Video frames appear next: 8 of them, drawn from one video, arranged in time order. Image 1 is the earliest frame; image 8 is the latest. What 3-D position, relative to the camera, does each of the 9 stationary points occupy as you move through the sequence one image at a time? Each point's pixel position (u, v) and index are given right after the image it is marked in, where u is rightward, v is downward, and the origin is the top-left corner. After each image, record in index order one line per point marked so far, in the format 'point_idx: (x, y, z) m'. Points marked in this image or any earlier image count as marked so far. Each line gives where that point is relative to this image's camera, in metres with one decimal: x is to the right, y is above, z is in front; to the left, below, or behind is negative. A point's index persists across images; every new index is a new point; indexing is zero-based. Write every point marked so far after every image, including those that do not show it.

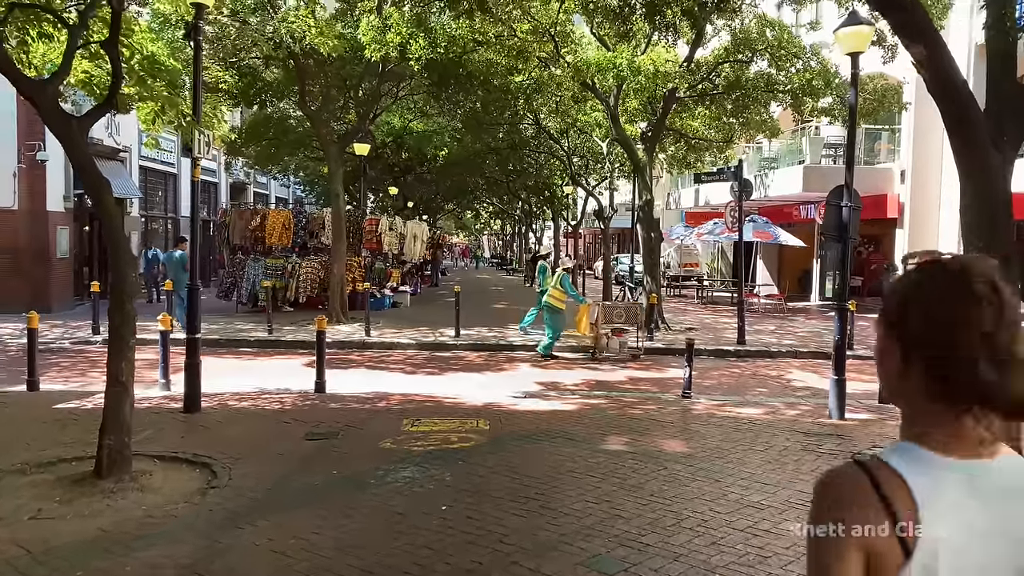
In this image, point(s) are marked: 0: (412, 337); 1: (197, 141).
0: (-1.8, -0.9, +15.0) m
1: (-3.0, +1.4, +8.0) m
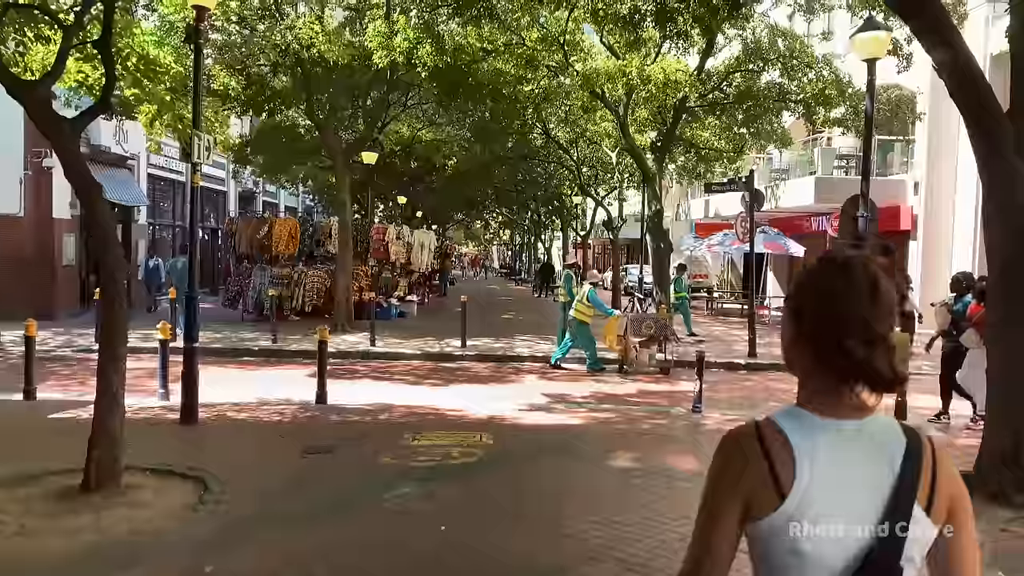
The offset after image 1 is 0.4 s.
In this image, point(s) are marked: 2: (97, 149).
0: (-1.7, -1.0, +14.8) m
1: (-3.0, +1.3, +7.9) m
2: (-9.6, +3.2, +19.5) m
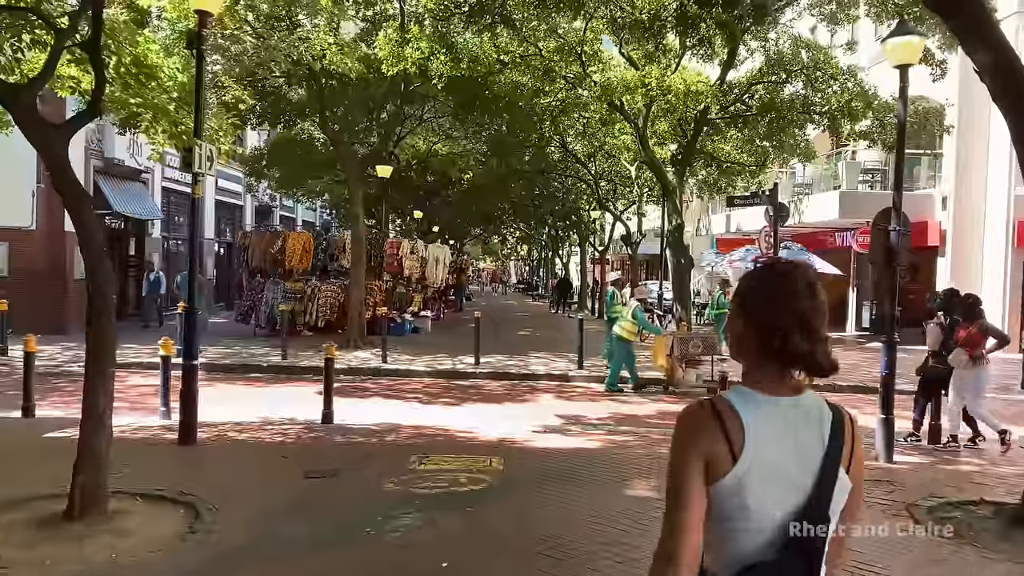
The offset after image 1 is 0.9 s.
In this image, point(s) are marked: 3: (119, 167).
0: (-1.4, -1.3, +14.4) m
1: (-2.8, +1.2, +7.6) m
2: (-9.3, +2.9, +19.4) m
3: (-9.3, +2.8, +19.9) m
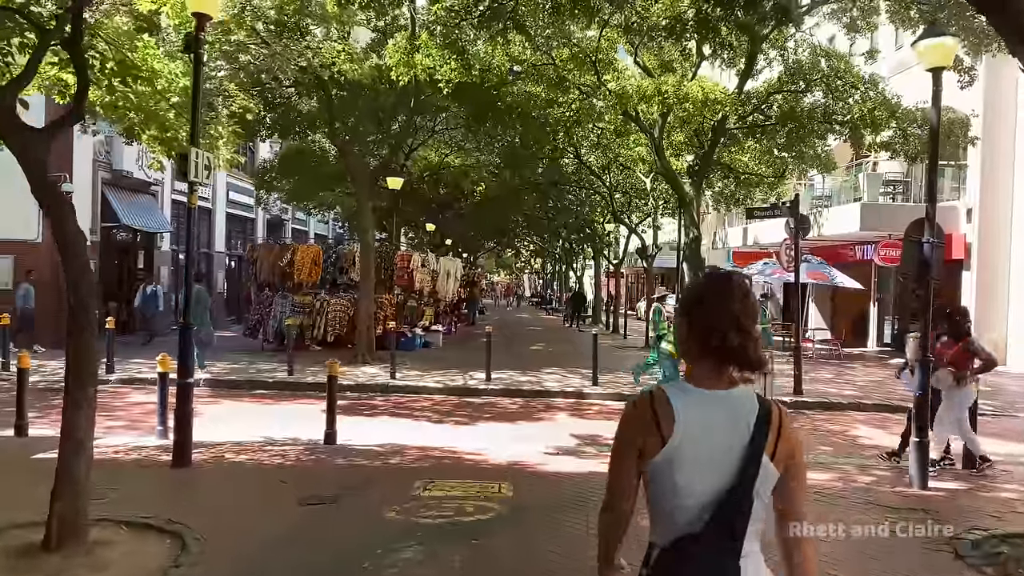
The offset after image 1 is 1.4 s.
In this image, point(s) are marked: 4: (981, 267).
0: (-1.2, -1.5, +14.0) m
1: (-2.7, +1.1, +7.2) m
2: (-9.0, +2.6, +19.2) m
3: (-9.0, +2.5, +19.7) m
4: (+10.6, +0.5, +19.0) m
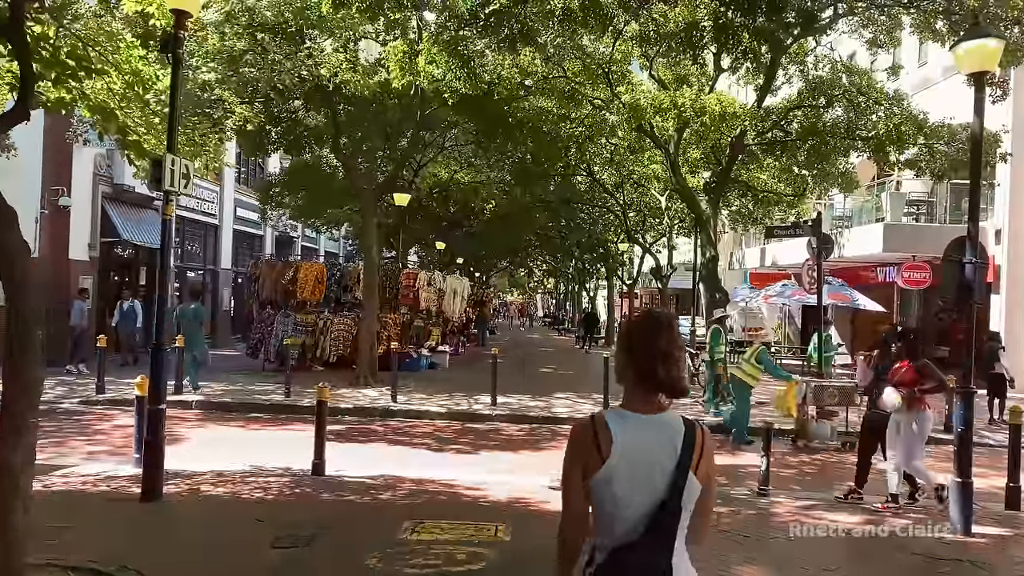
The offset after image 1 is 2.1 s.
0: (-1.1, -1.9, +13.3) m
1: (-2.7, +0.9, +6.7) m
2: (-8.7, +2.2, +18.8) m
3: (-8.7, +2.2, +19.3) m
4: (+10.8, -0.1, +18.2) m
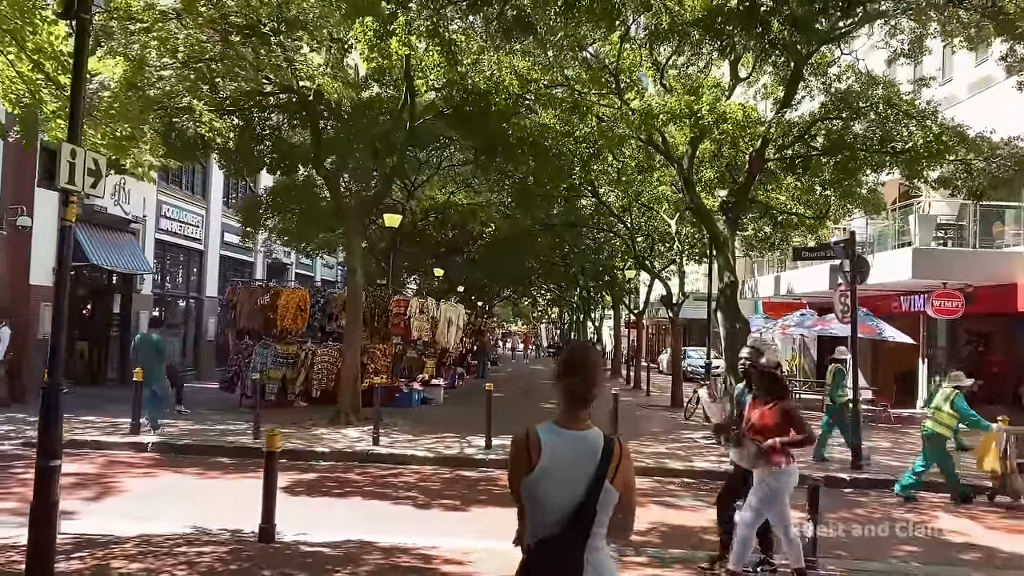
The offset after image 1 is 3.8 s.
0: (-1.1, -2.2, +11.9) m
1: (-2.8, +0.8, +5.3) m
2: (-8.7, +1.6, +17.5) m
3: (-8.7, +1.6, +18.0) m
4: (+10.8, -0.6, +16.7) m
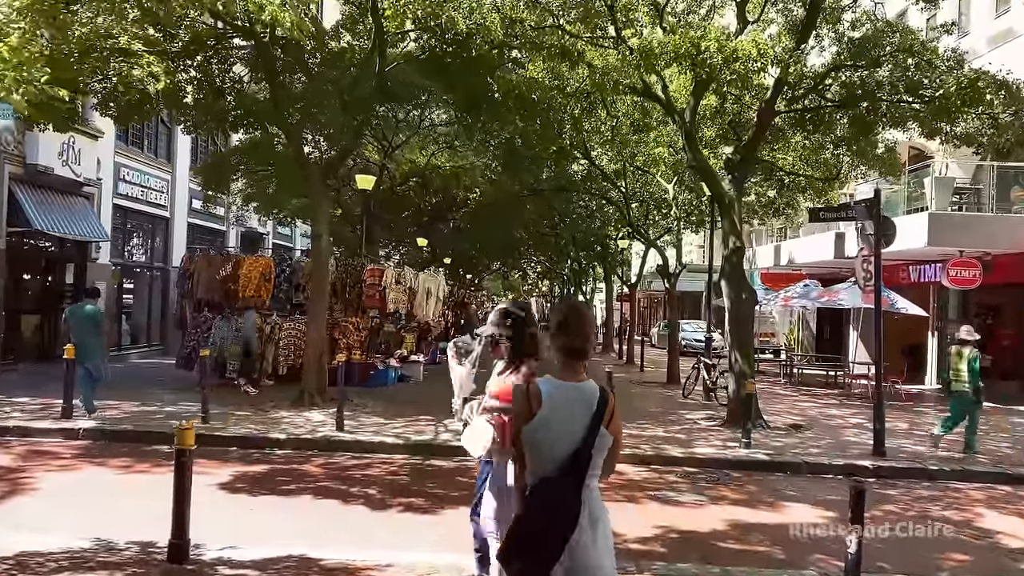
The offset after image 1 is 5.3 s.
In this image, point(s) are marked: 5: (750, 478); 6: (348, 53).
0: (-1.4, -1.8, +10.5) m
1: (-3.0, +1.0, +3.9) m
2: (-9.0, +2.2, +16.0) m
3: (-9.0, +2.2, +16.4) m
4: (+10.5, 0.0, +15.4) m
5: (+2.7, -2.1, +9.5) m
6: (-2.9, +4.1, +14.6) m
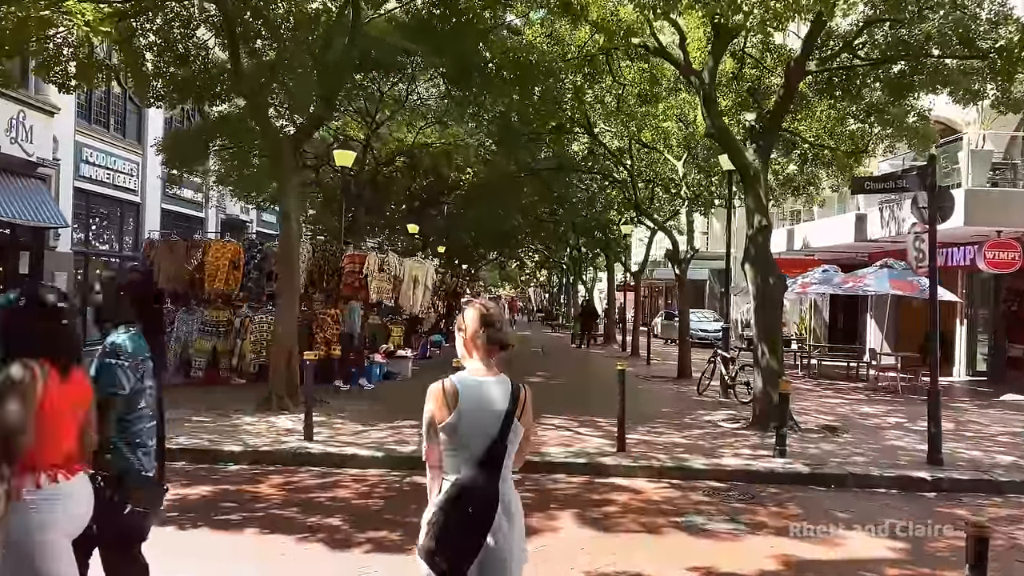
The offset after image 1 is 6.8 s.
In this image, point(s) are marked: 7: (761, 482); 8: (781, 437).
0: (-1.4, -1.7, +9.0) m
1: (-3.0, +1.1, +2.4) m
2: (-9.1, +2.4, +14.4) m
3: (-9.1, +2.3, +14.9) m
4: (+10.4, +0.2, +14.0) m
5: (+2.7, -2.0, +8.1) m
6: (-2.9, +4.3, +13.1) m
7: (+2.5, -1.9, +8.5) m
8: (+2.9, -1.6, +9.2) m
